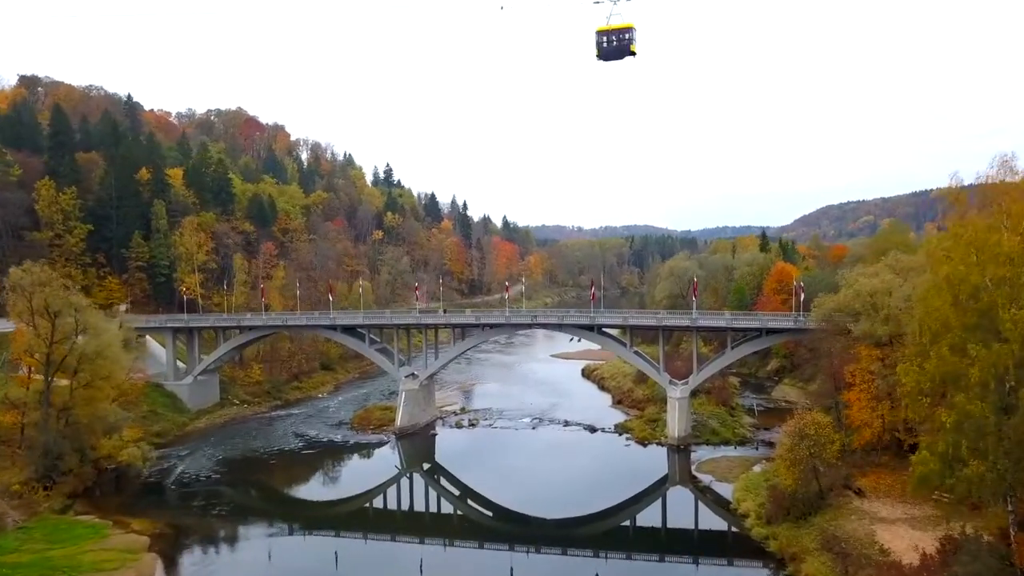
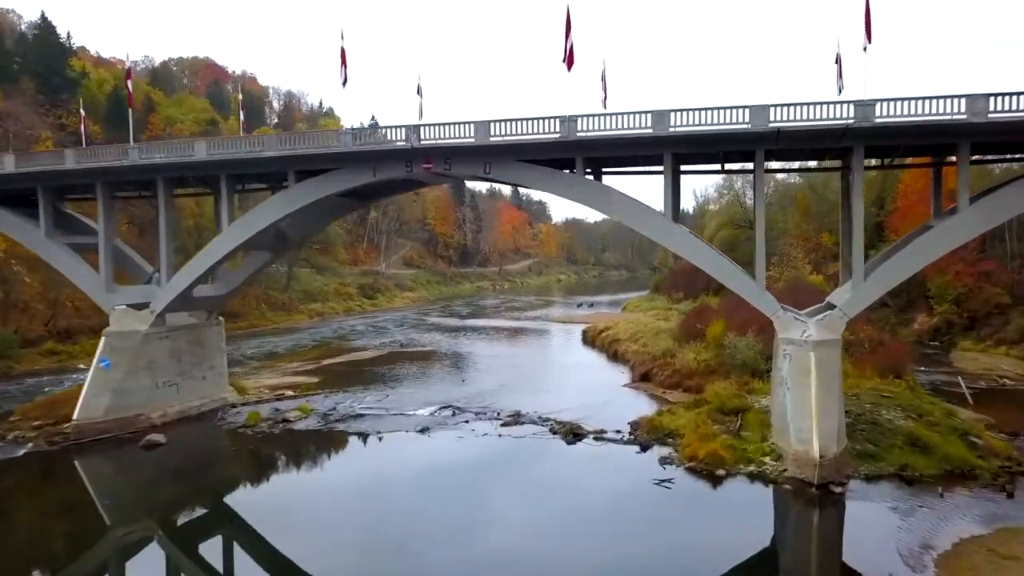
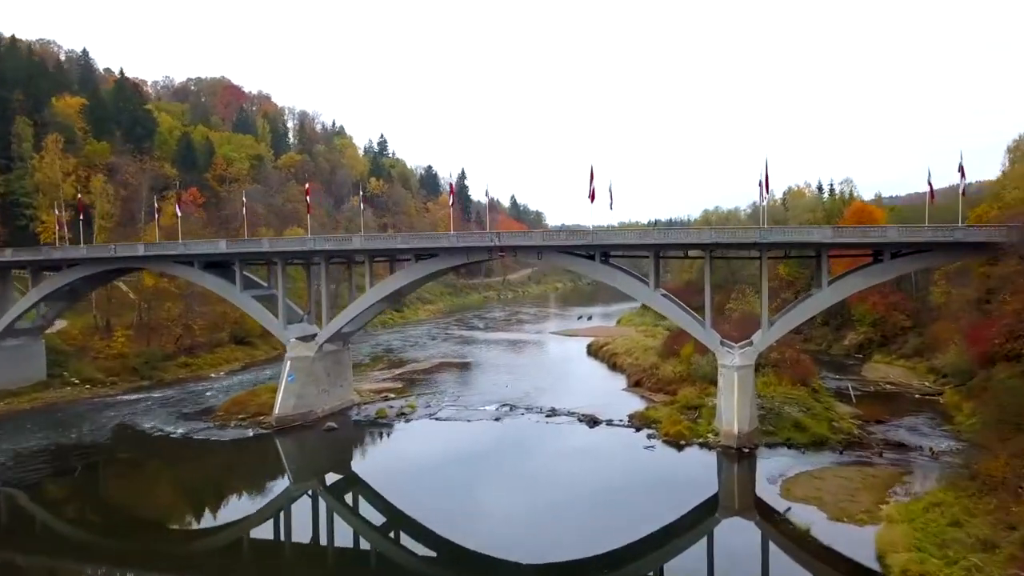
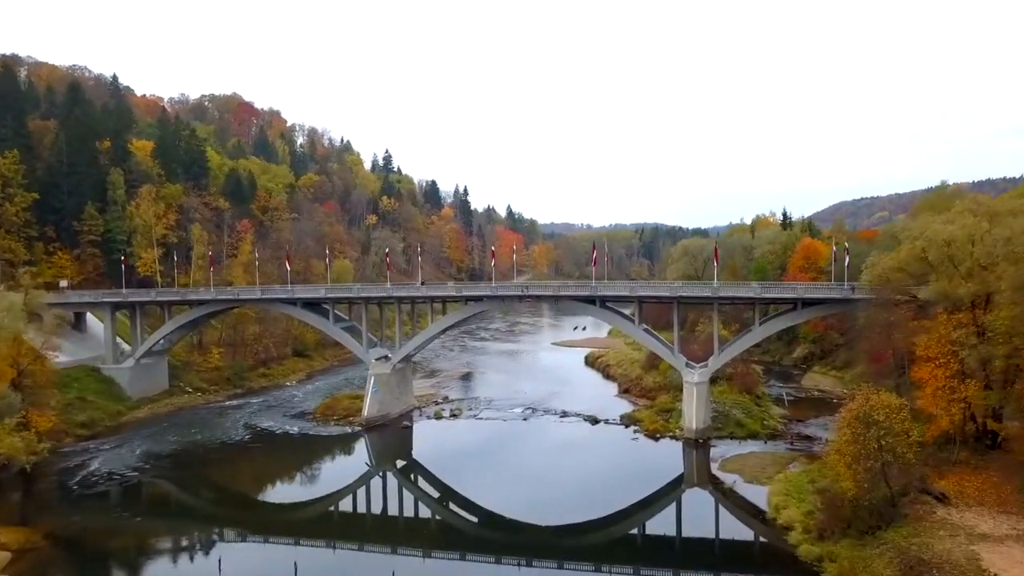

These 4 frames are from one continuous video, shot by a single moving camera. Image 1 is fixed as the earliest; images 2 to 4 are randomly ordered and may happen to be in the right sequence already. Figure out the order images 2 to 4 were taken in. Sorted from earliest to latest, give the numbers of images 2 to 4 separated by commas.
4, 3, 2
